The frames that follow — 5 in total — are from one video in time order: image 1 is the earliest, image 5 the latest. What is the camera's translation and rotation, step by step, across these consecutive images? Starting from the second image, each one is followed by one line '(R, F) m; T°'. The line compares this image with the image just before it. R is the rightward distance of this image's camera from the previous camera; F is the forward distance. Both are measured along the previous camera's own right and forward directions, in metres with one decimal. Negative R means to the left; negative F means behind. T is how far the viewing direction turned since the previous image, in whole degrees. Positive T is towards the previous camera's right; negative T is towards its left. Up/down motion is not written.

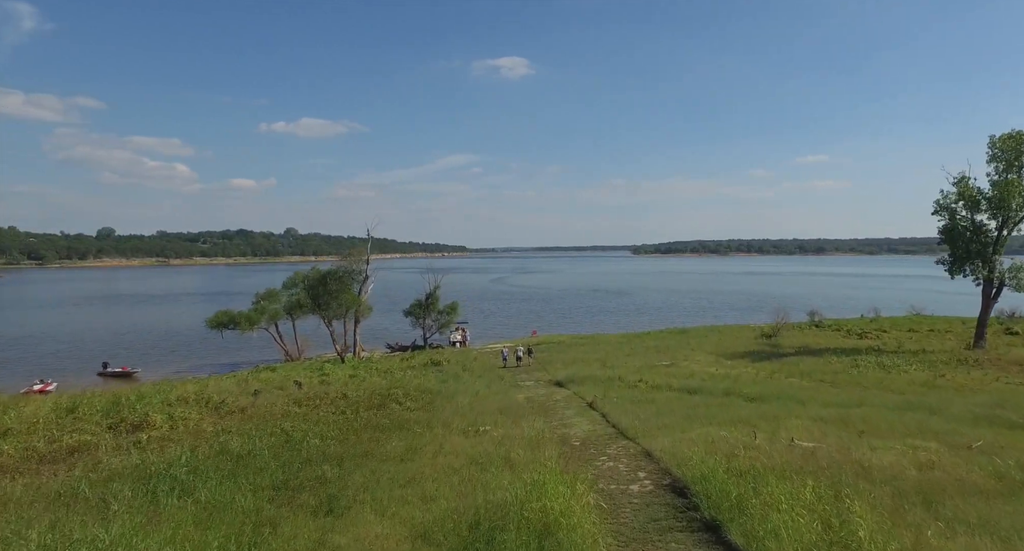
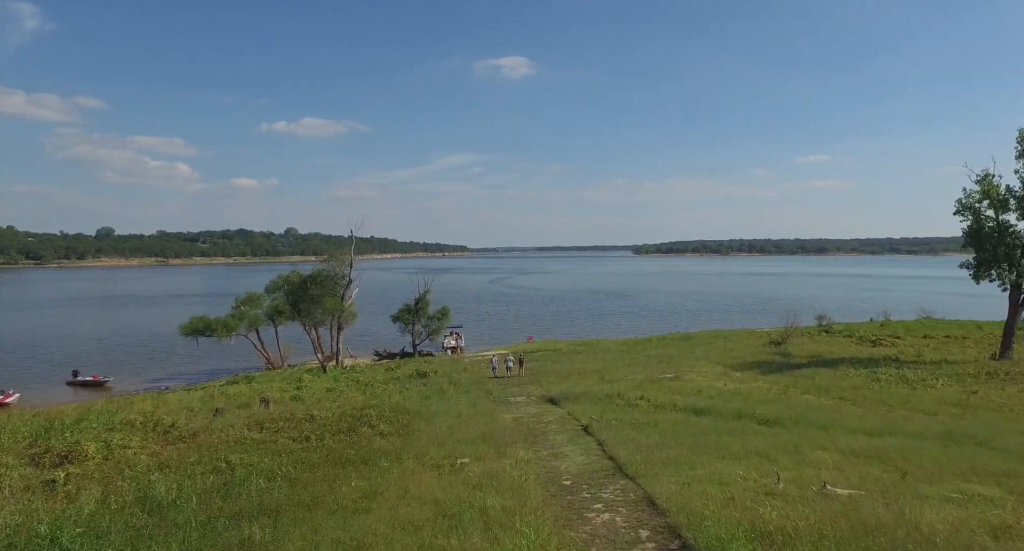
(+0.5, +2.6) m; 0°
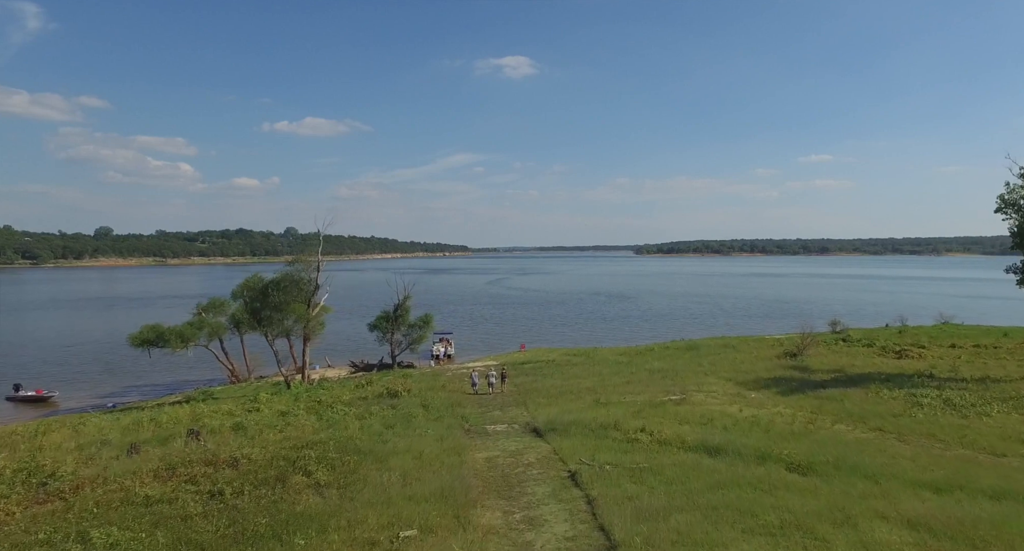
(+0.8, +4.3) m; 0°
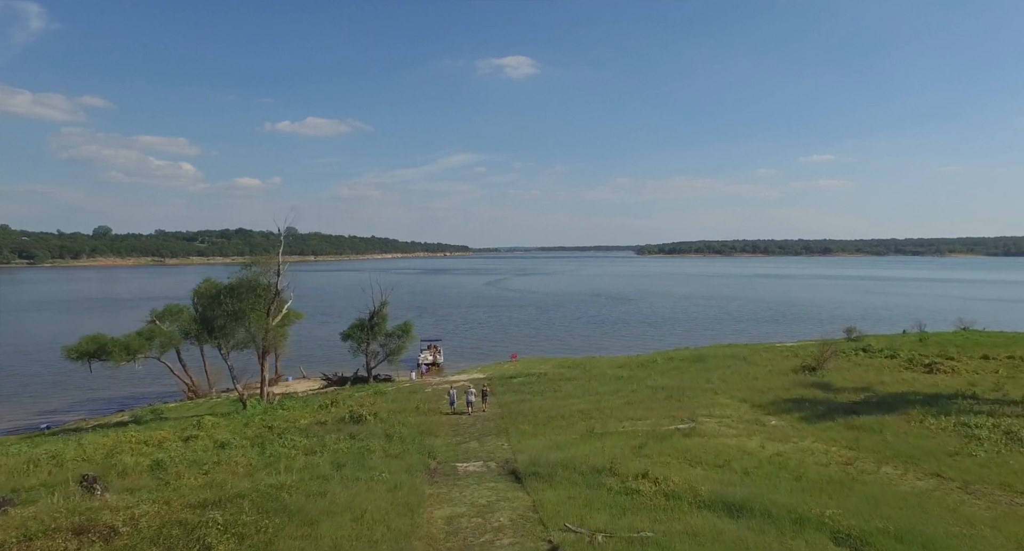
(+0.7, +4.2) m; 0°
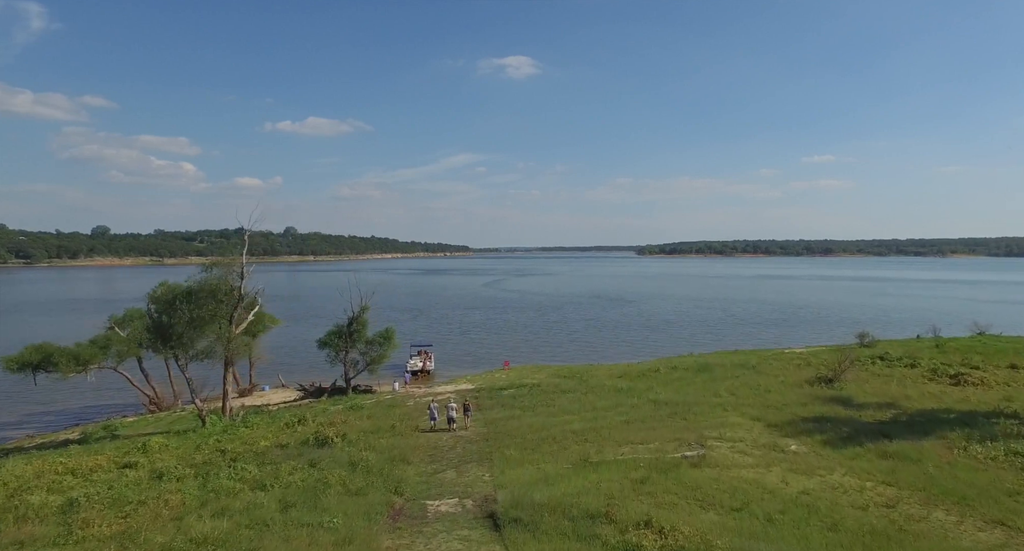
(+0.5, +3.1) m; 0°
